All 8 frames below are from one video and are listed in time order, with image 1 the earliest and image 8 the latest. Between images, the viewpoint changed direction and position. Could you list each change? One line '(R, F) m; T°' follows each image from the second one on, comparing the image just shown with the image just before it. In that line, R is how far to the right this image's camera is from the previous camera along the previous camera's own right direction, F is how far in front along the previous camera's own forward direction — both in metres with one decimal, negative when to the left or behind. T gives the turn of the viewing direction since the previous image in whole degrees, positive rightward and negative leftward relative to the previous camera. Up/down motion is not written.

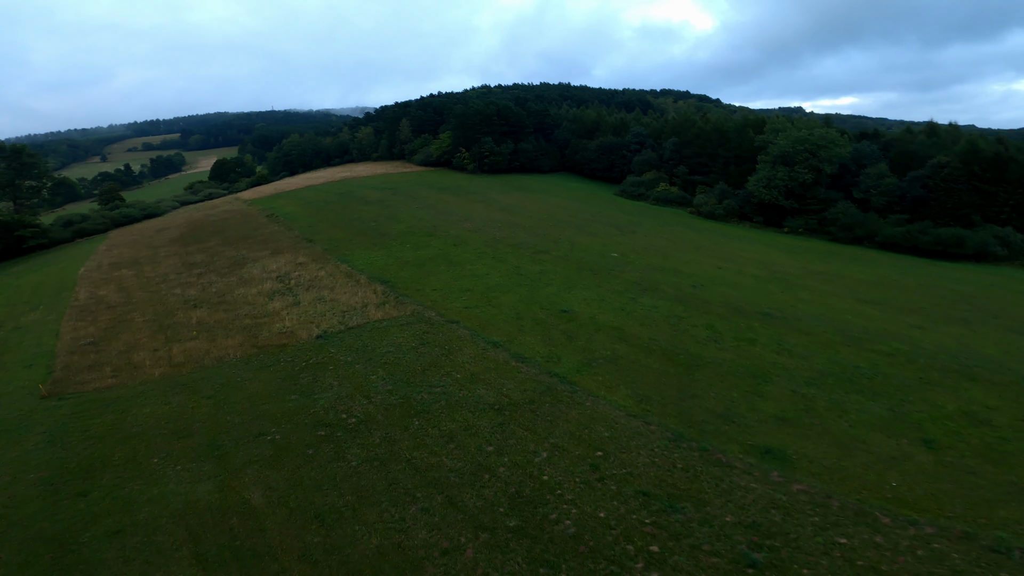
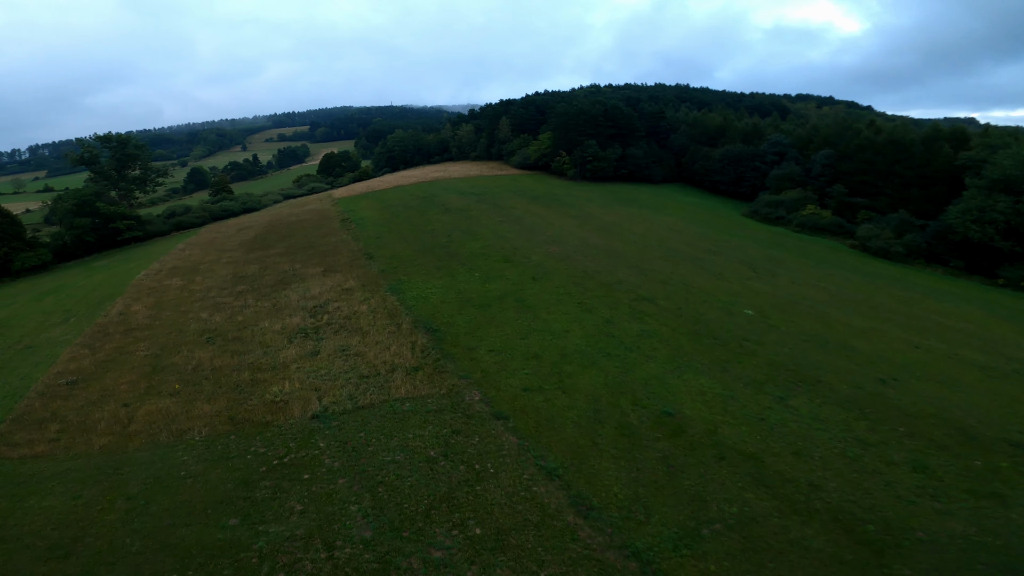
(+0.9, +8.1) m; -12°
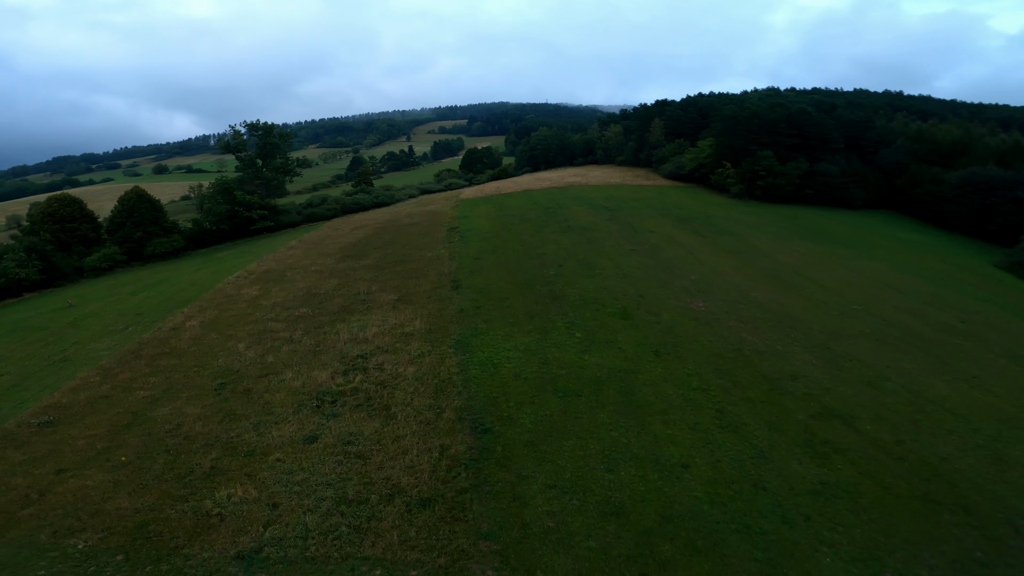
(+1.4, +8.0) m; -16°
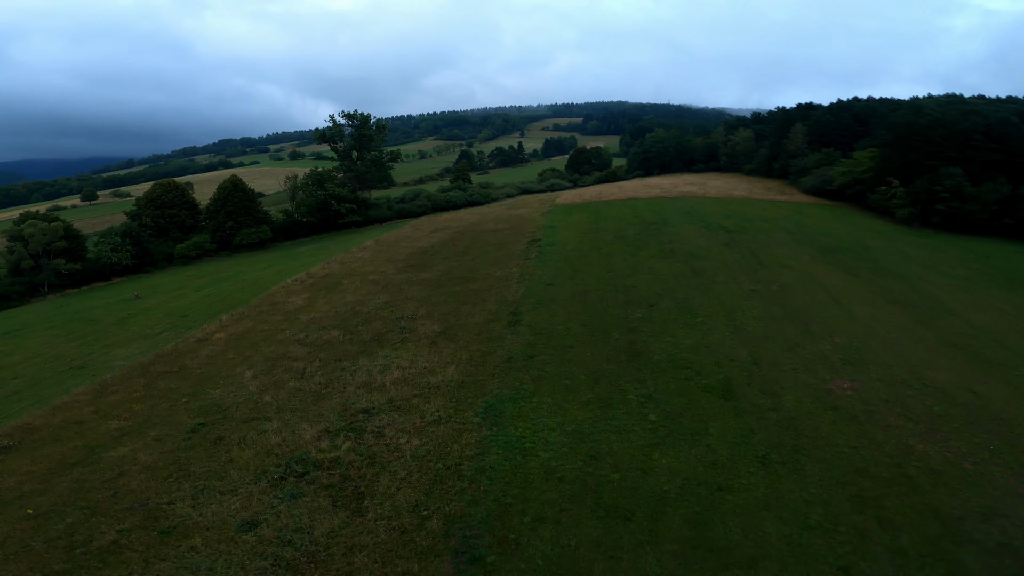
(+1.6, +5.3) m; -12°
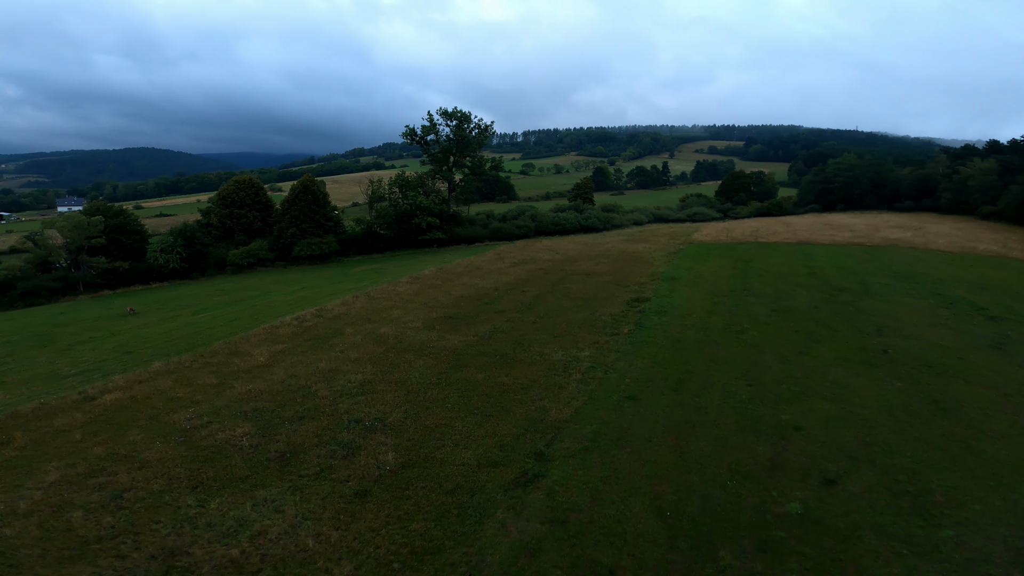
(+2.3, +10.6) m; -16°
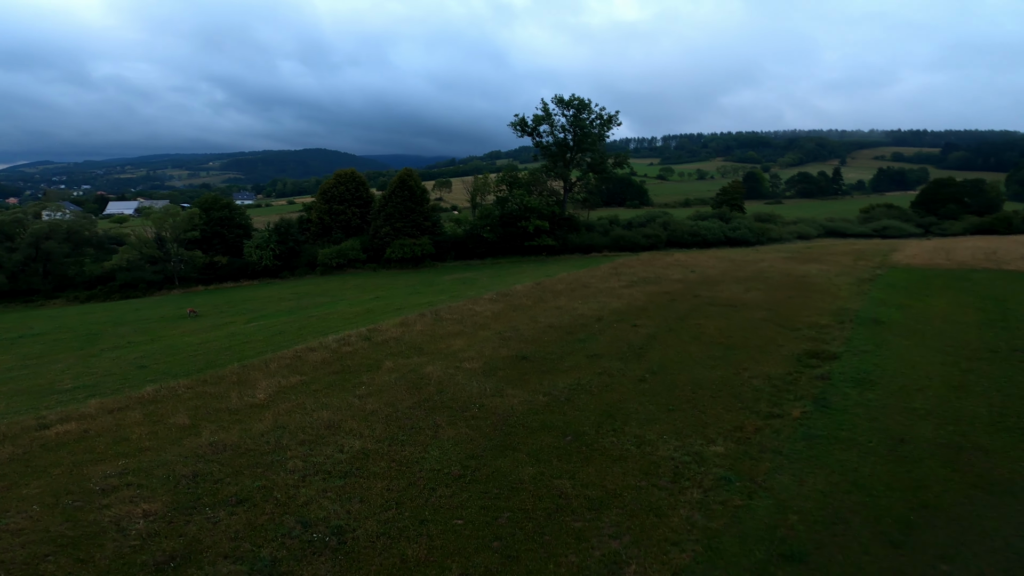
(+0.9, +6.2) m; -14°
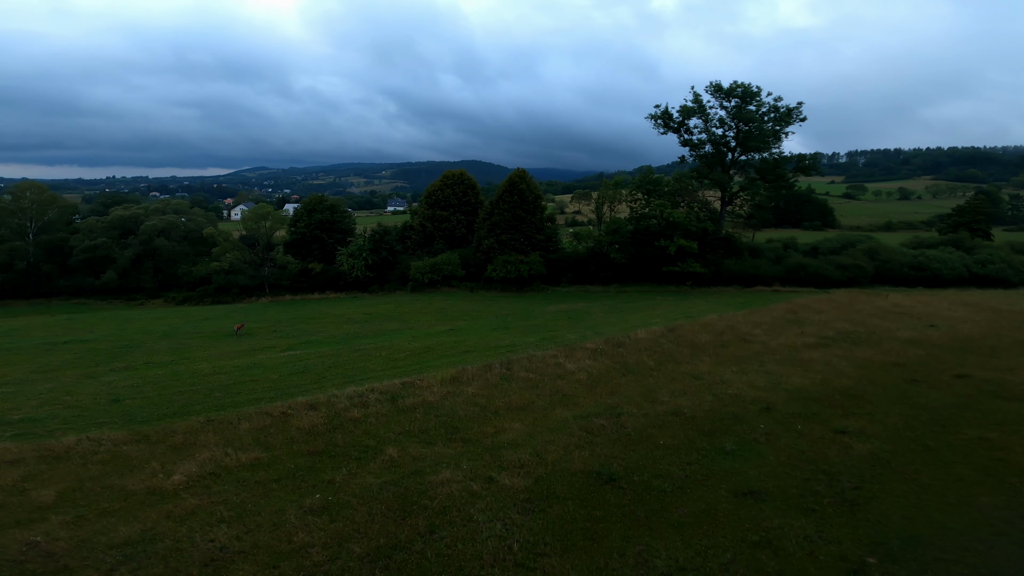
(+0.9, +6.5) m; -16°
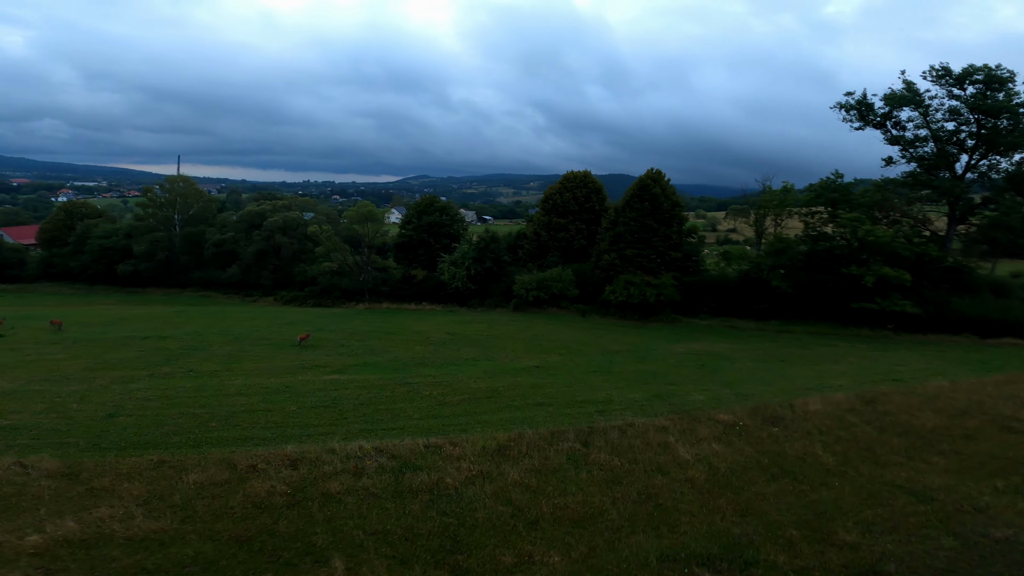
(+1.1, +4.4) m; -16°
